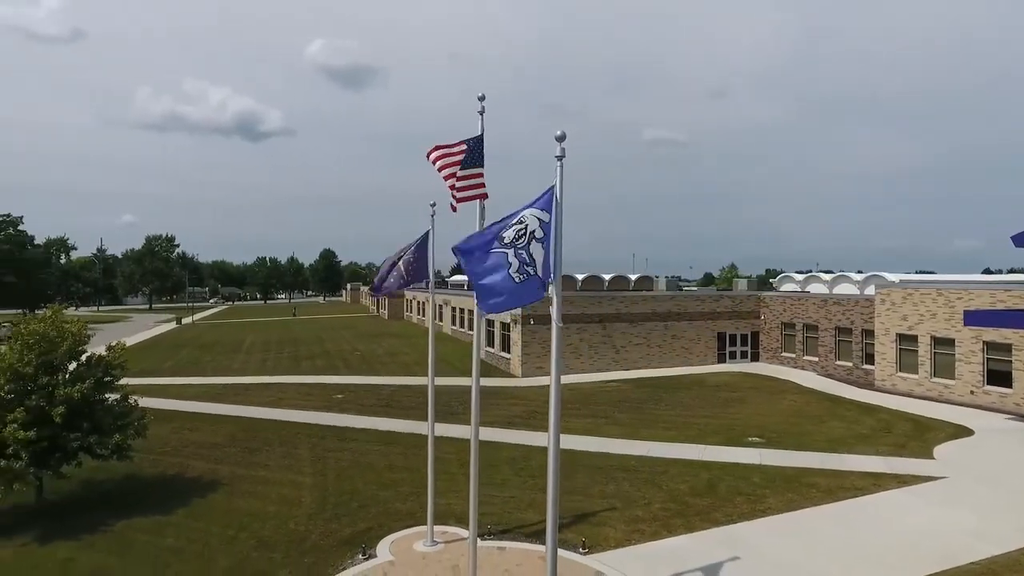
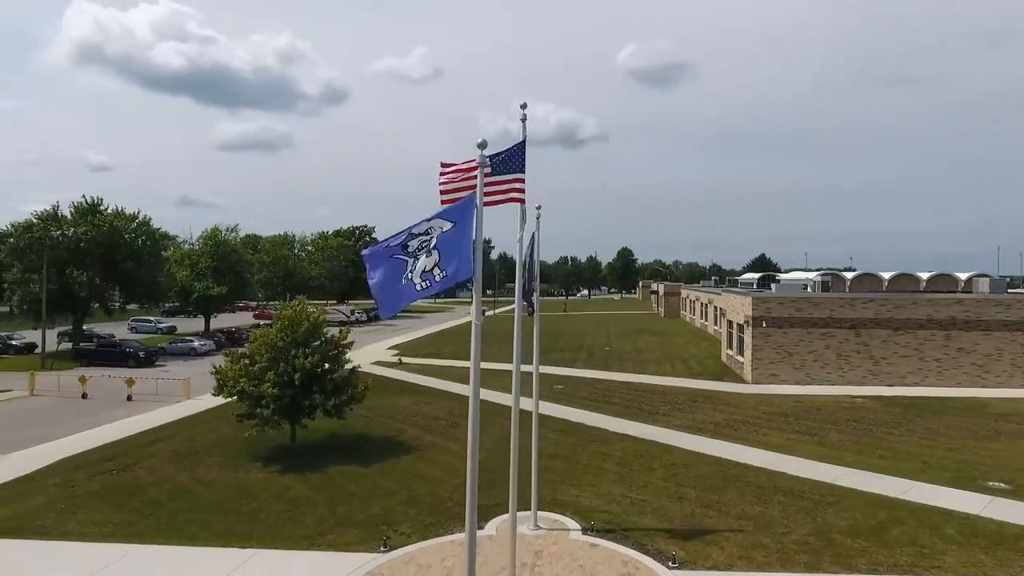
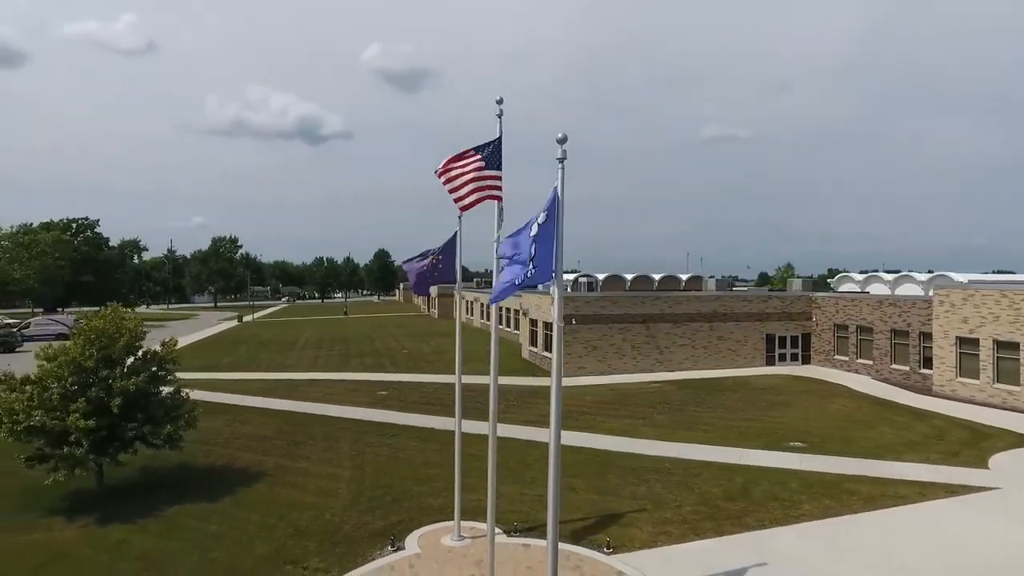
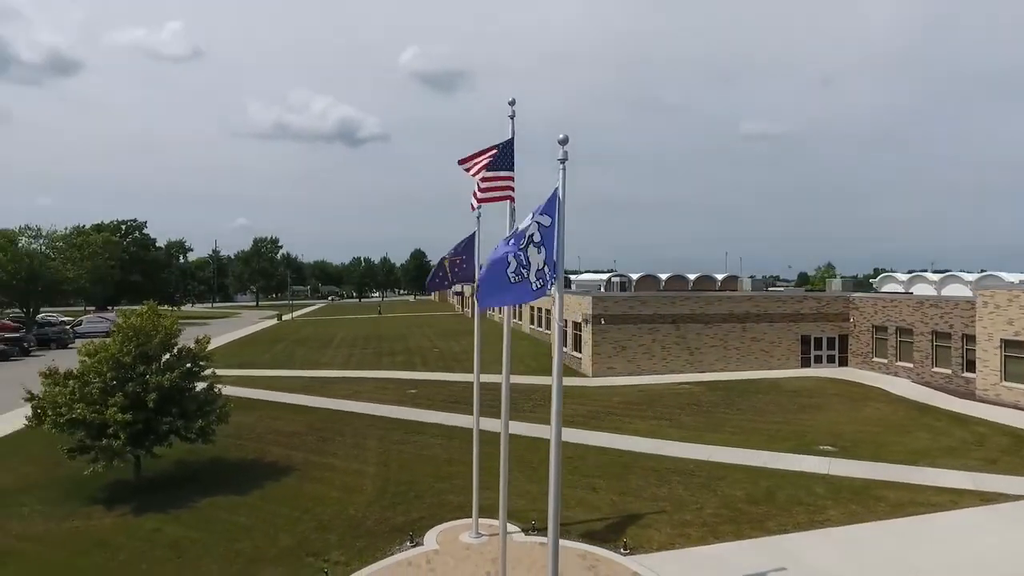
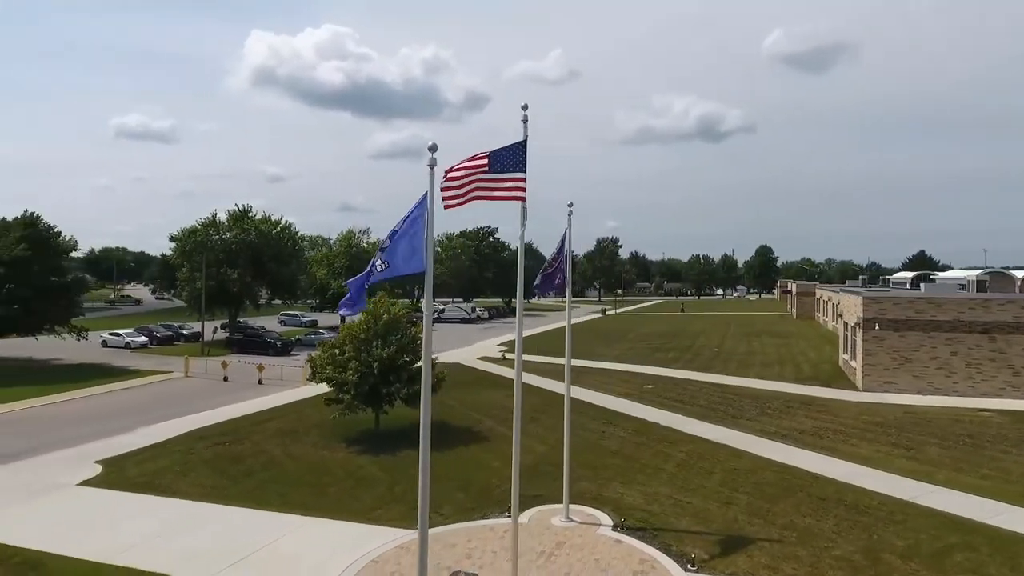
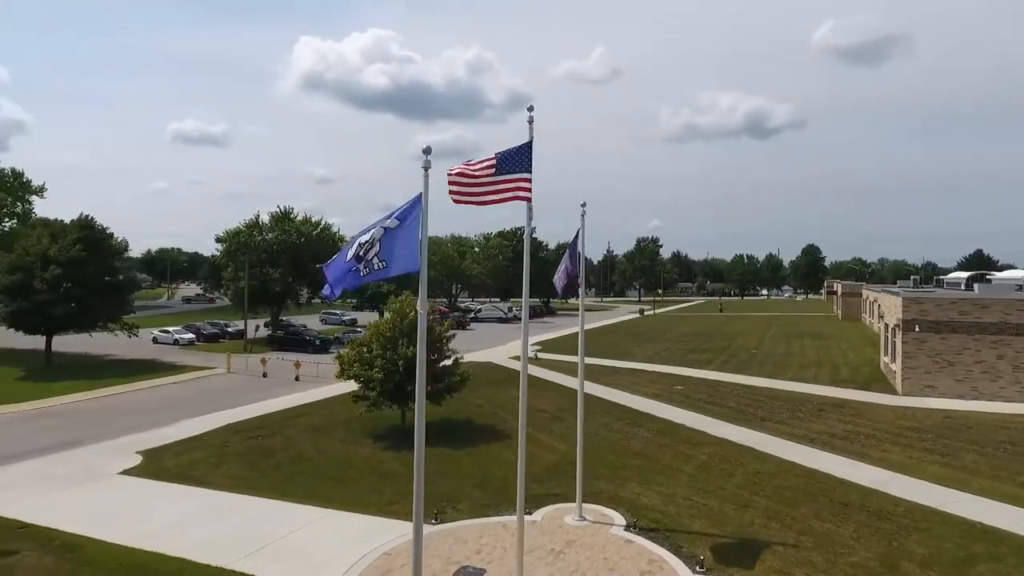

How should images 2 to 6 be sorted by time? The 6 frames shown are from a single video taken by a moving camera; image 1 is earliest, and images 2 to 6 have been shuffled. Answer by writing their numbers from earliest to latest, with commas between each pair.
3, 4, 2, 5, 6
